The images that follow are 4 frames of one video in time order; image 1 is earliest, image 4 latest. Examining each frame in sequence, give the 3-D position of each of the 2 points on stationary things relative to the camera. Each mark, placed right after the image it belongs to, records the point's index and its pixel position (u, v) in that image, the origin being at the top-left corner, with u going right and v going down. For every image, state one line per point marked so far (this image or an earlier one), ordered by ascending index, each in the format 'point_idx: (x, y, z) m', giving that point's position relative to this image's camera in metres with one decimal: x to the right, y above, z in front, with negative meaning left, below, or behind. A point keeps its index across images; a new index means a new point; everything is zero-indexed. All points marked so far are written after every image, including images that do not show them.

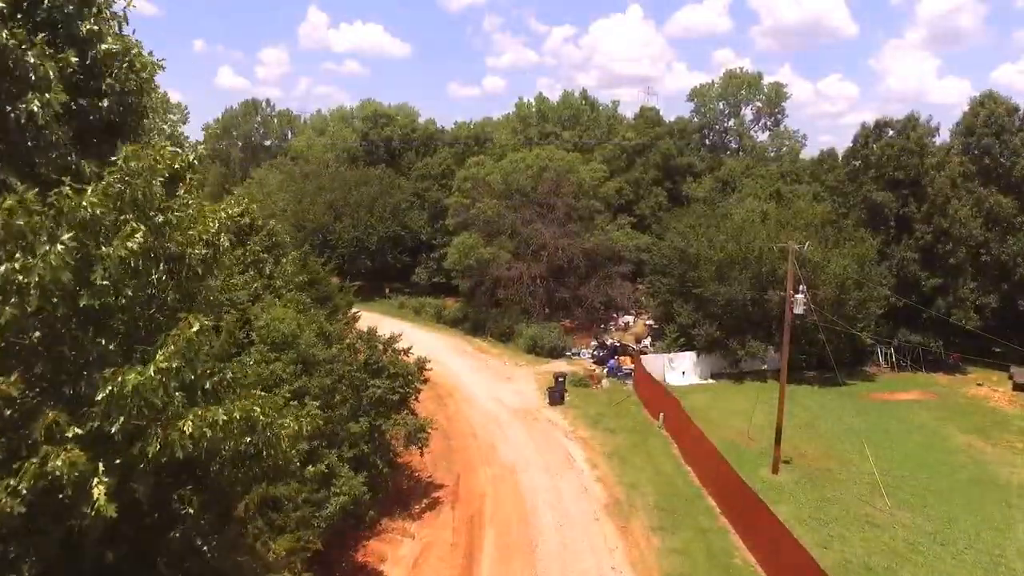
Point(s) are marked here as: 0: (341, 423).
0: (-2.8, -2.2, +13.4) m
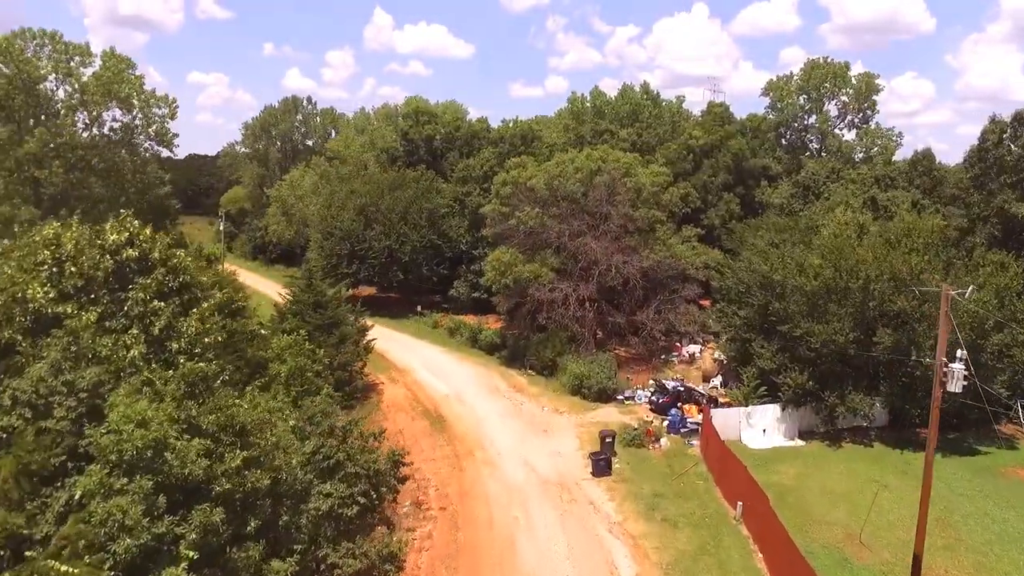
0: (-2.8, -3.0, +8.7) m
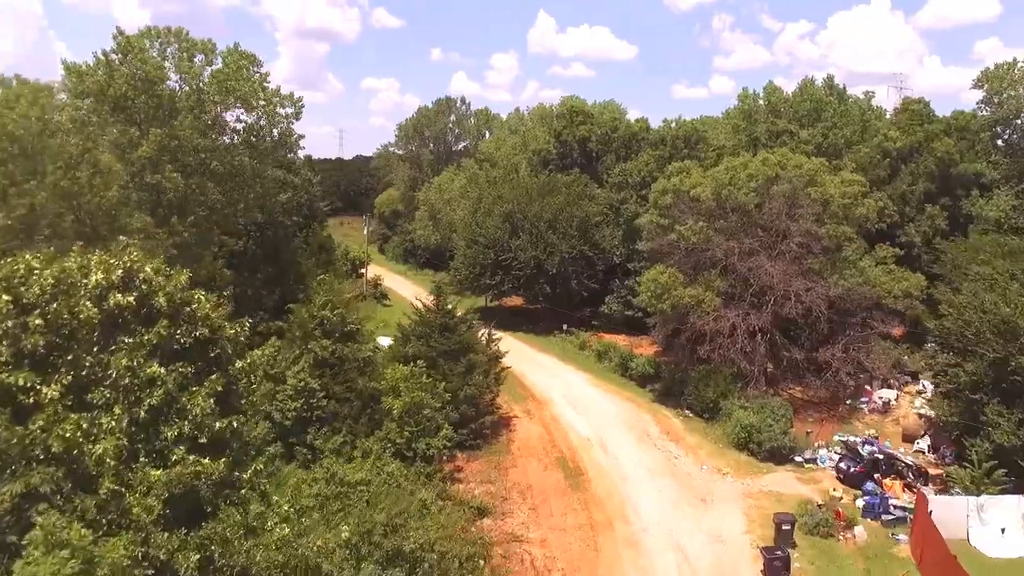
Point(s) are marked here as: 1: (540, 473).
0: (-1.9, -3.6, +5.6) m
1: (+0.6, -4.4, +19.3) m
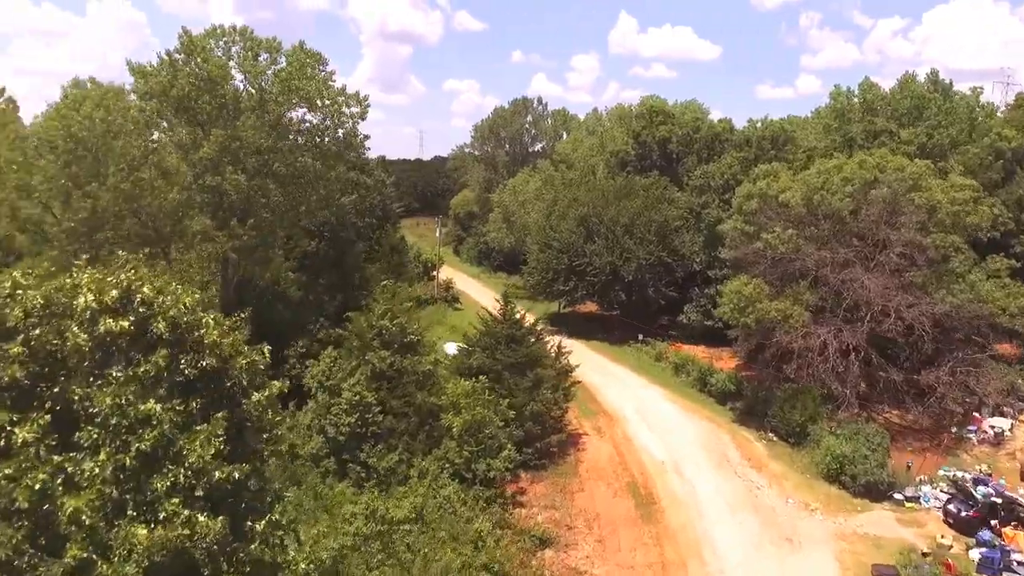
0: (-1.7, -3.8, +4.5) m
1: (+2.1, -4.6, +17.9) m
